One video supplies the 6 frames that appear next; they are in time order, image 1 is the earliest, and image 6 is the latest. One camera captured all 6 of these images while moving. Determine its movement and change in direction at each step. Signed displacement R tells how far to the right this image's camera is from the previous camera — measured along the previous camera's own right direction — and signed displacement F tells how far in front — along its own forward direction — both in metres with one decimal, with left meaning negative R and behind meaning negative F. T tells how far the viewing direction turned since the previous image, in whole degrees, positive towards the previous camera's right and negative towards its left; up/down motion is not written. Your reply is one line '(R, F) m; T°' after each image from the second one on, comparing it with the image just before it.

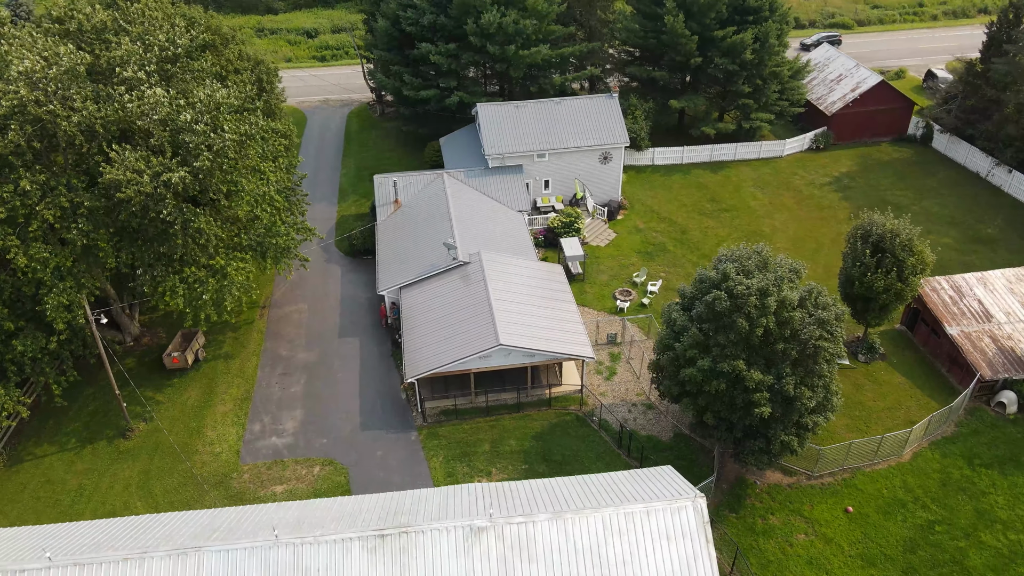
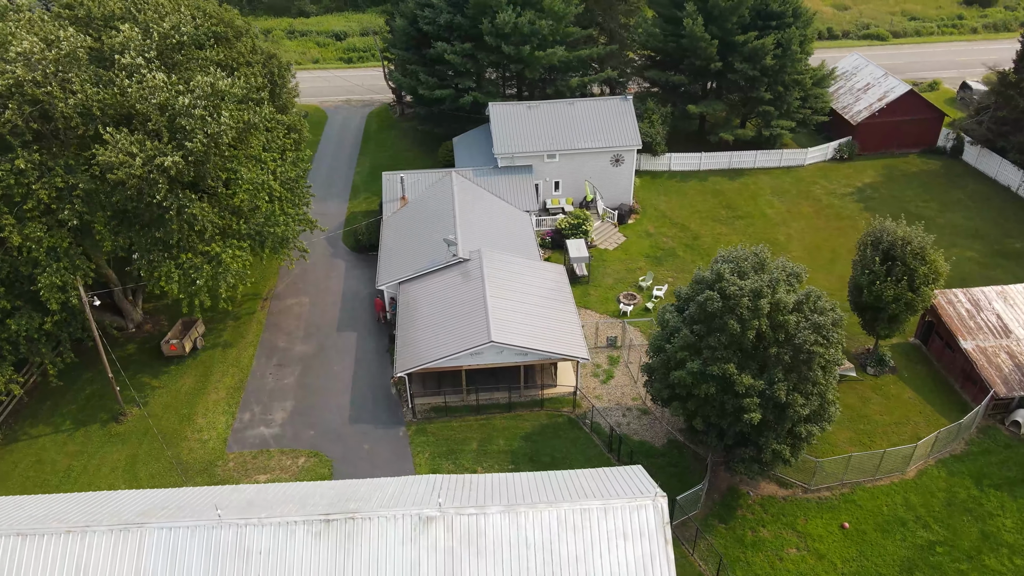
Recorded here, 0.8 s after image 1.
(+1.4, +0.5) m; -2°
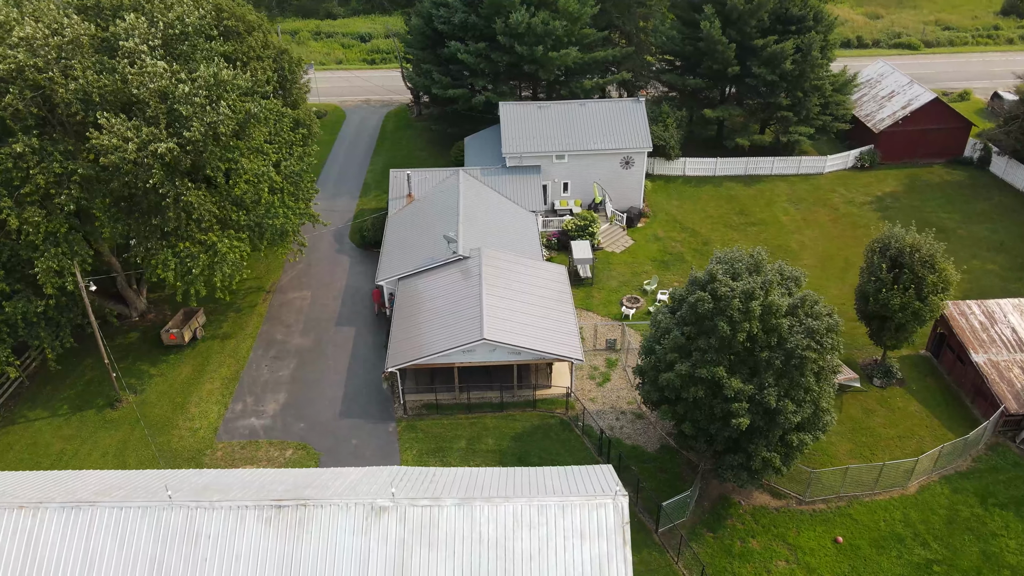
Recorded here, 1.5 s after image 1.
(+1.2, +0.4) m; -2°
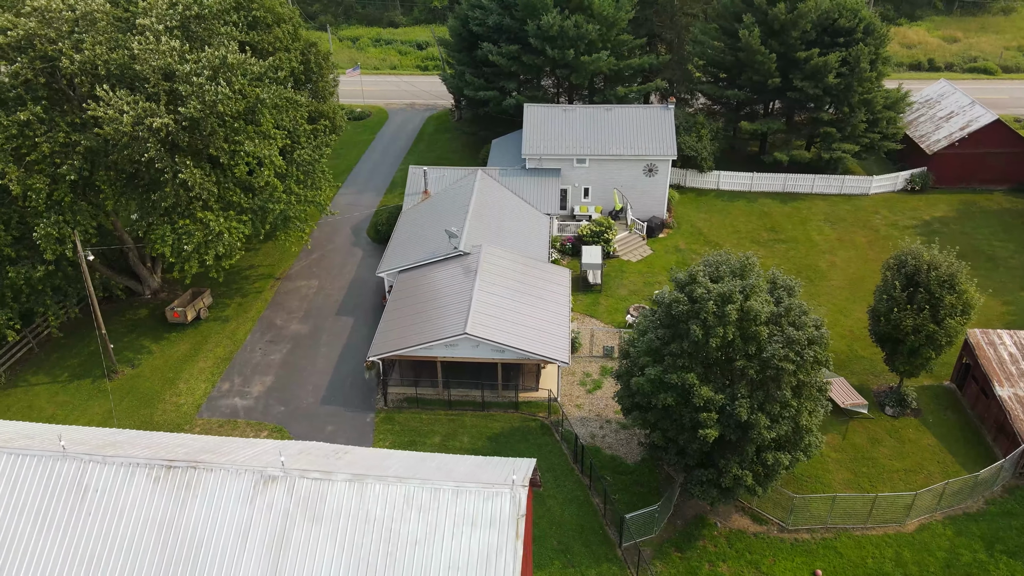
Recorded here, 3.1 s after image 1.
(+2.8, +0.8) m; -5°
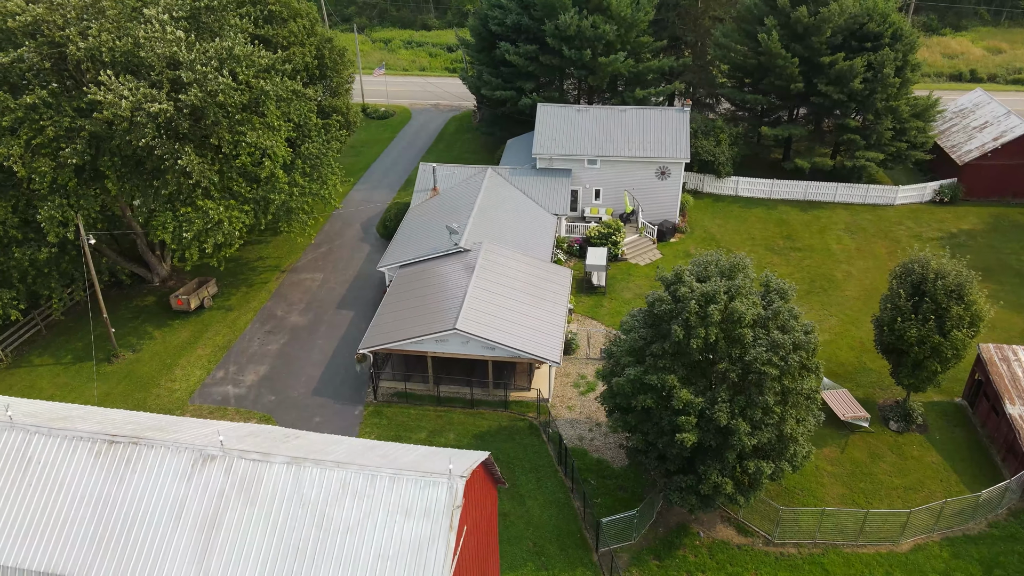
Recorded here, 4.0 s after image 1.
(+1.5, +0.4) m; -3°
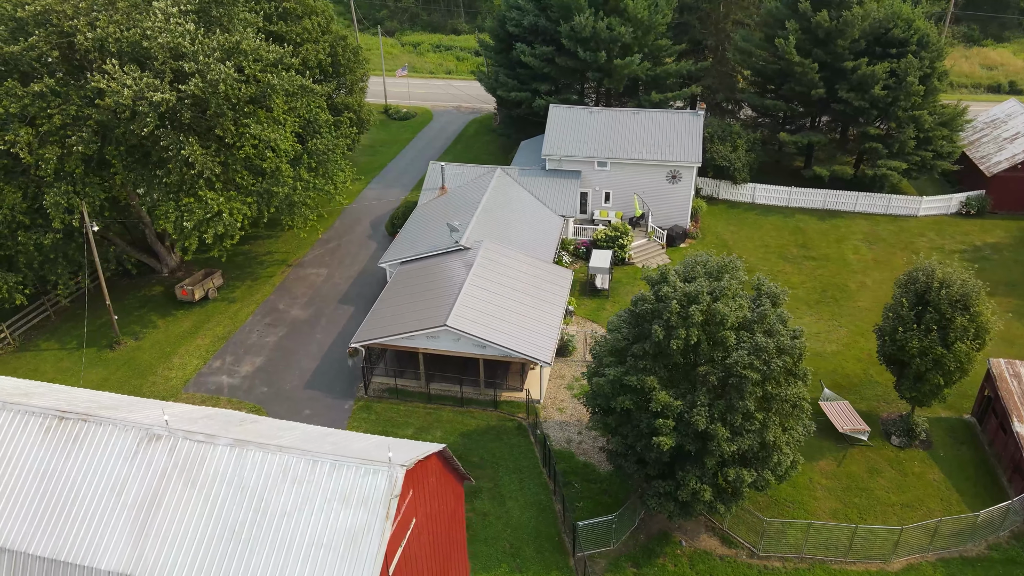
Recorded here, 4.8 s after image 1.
(+1.4, +0.3) m; -3°
